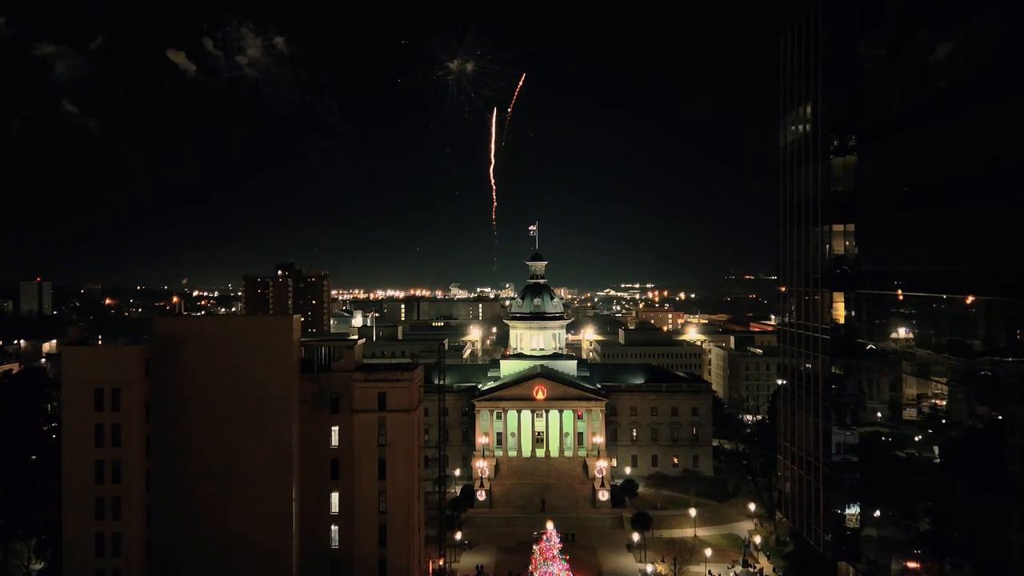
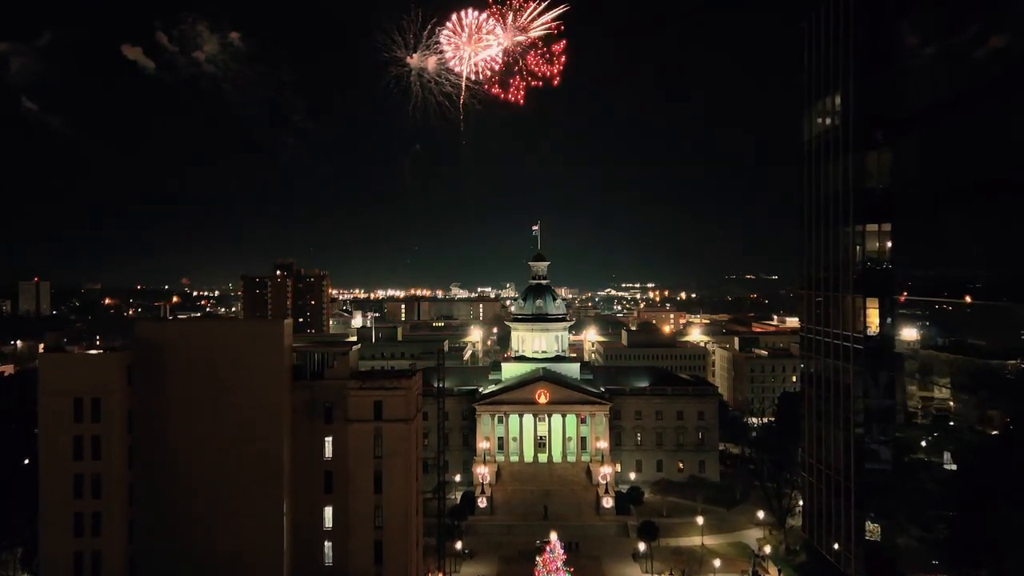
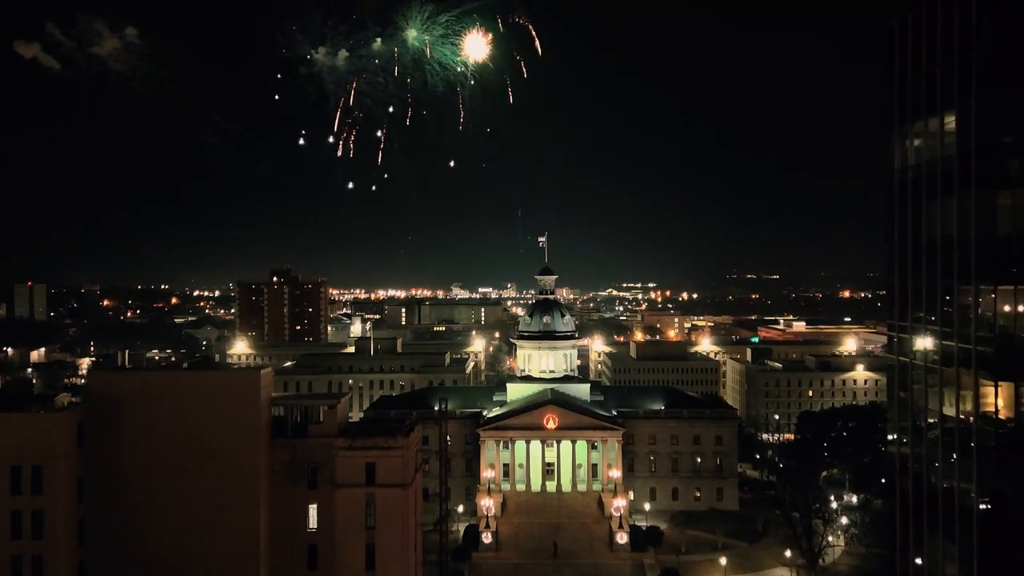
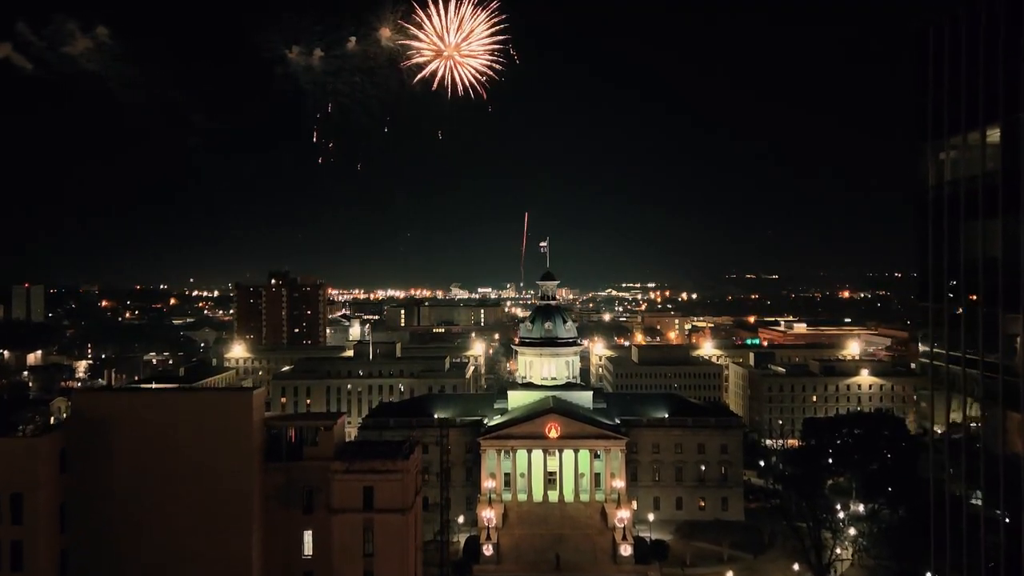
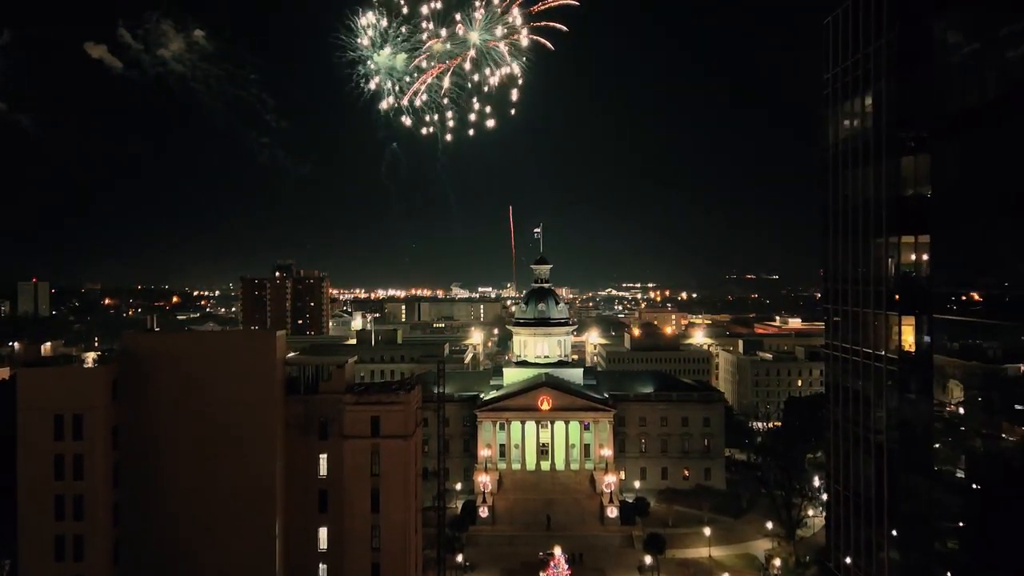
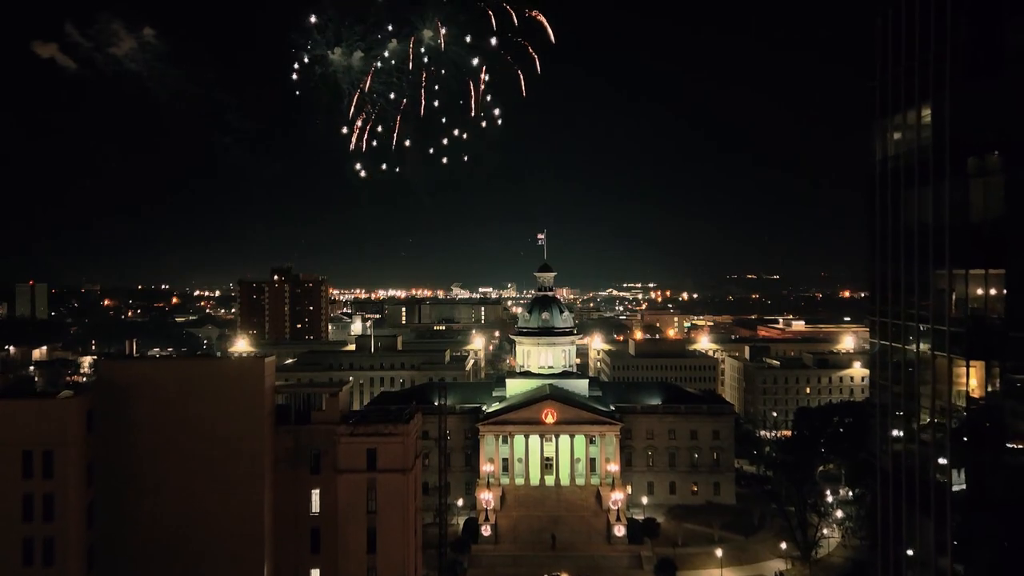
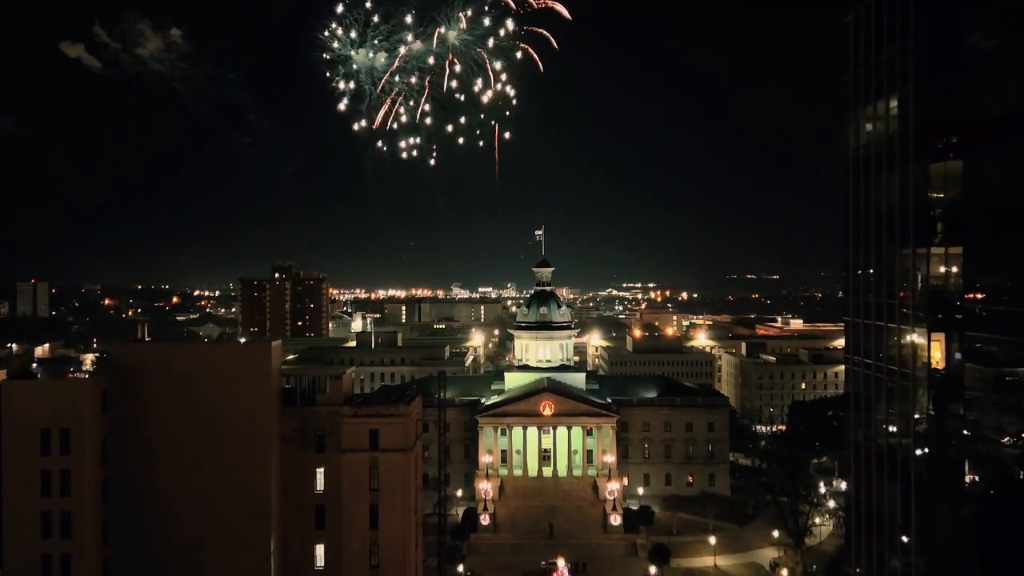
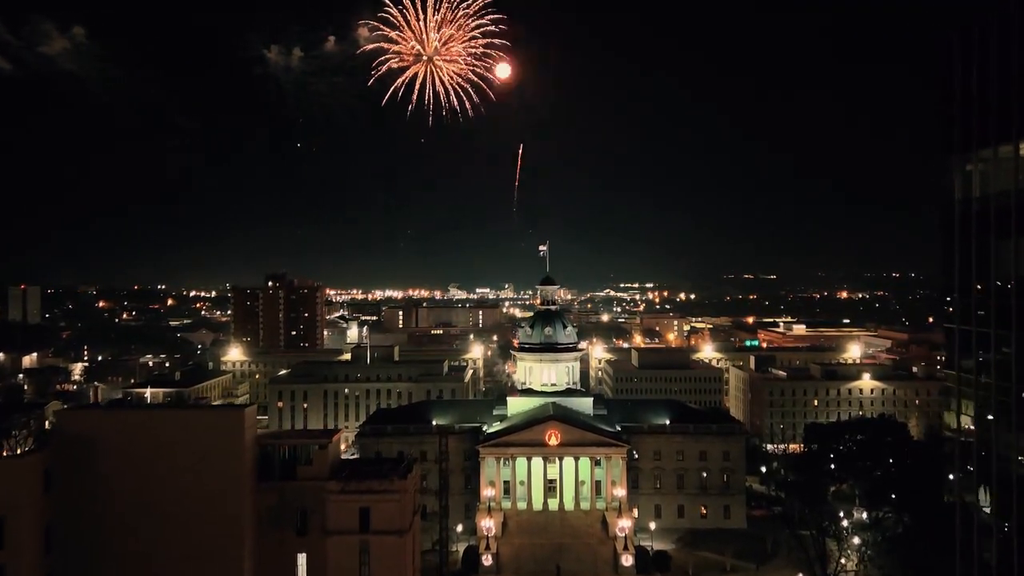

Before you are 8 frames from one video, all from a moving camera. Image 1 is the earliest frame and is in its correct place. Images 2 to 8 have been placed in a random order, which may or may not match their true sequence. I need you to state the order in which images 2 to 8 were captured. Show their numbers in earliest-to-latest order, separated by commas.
2, 5, 7, 6, 3, 4, 8
